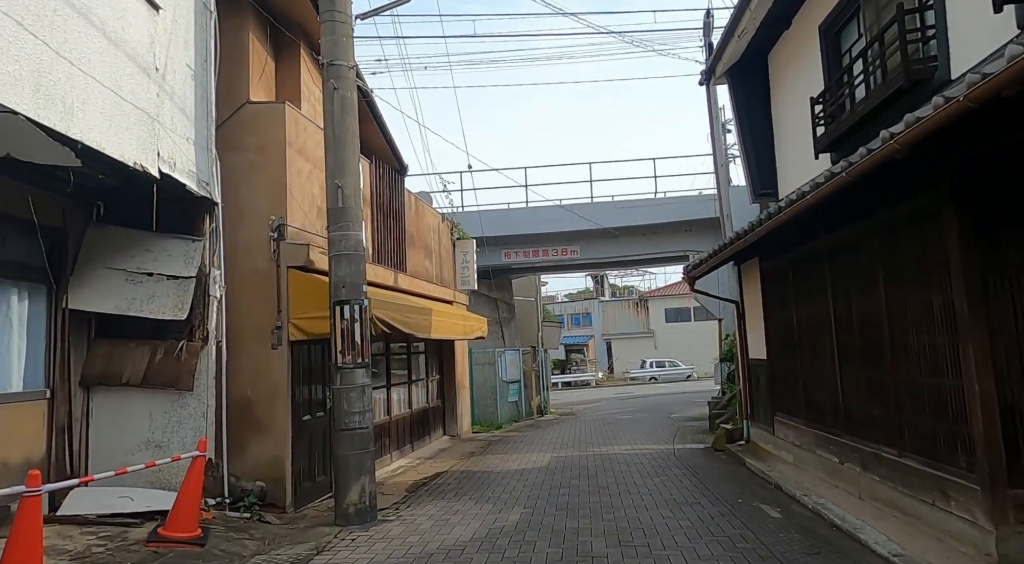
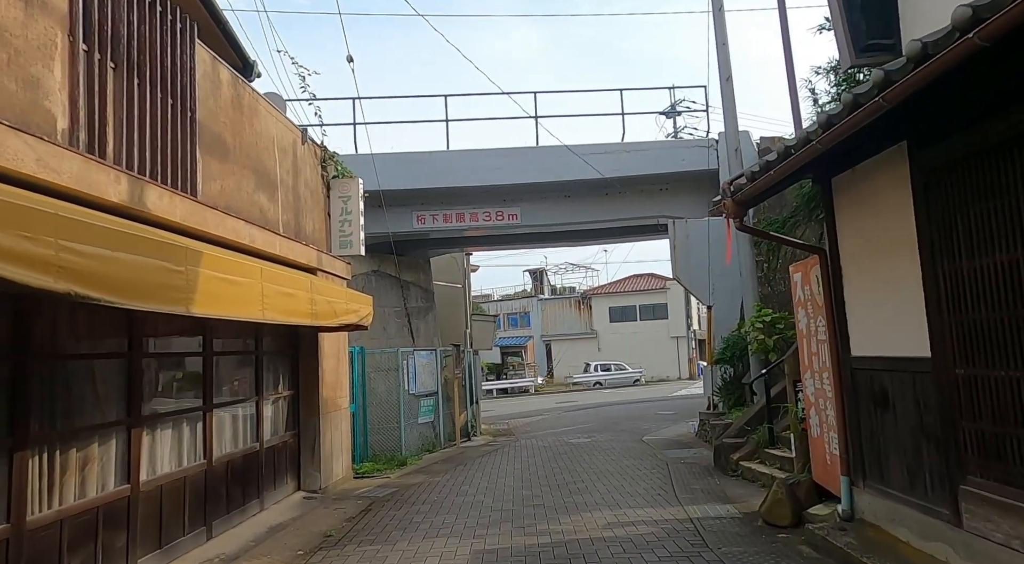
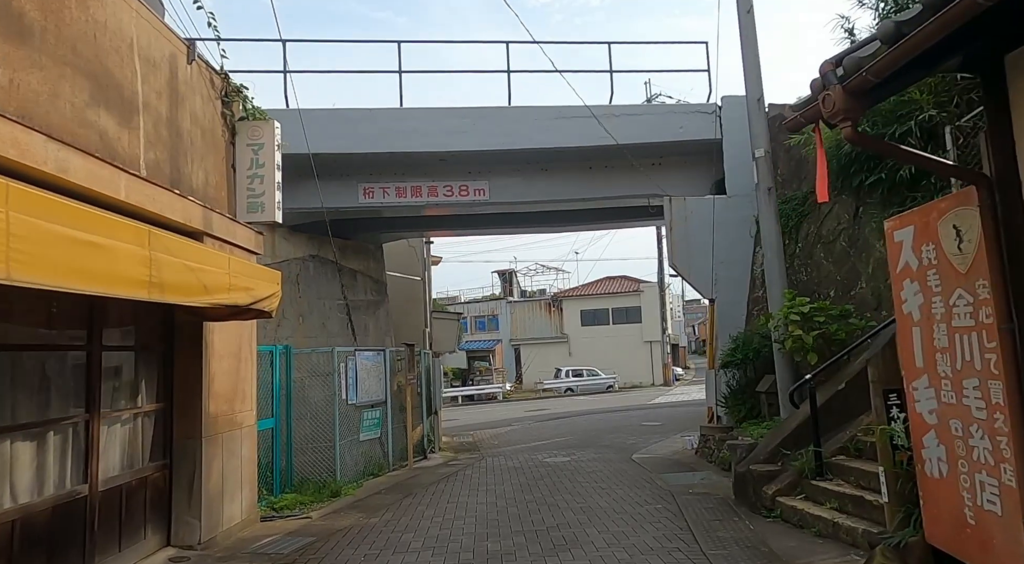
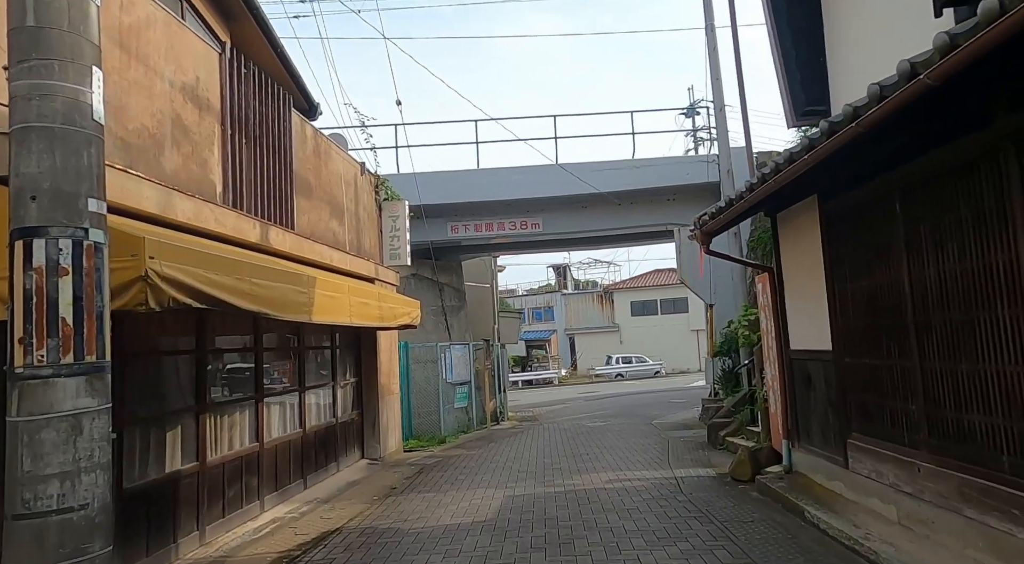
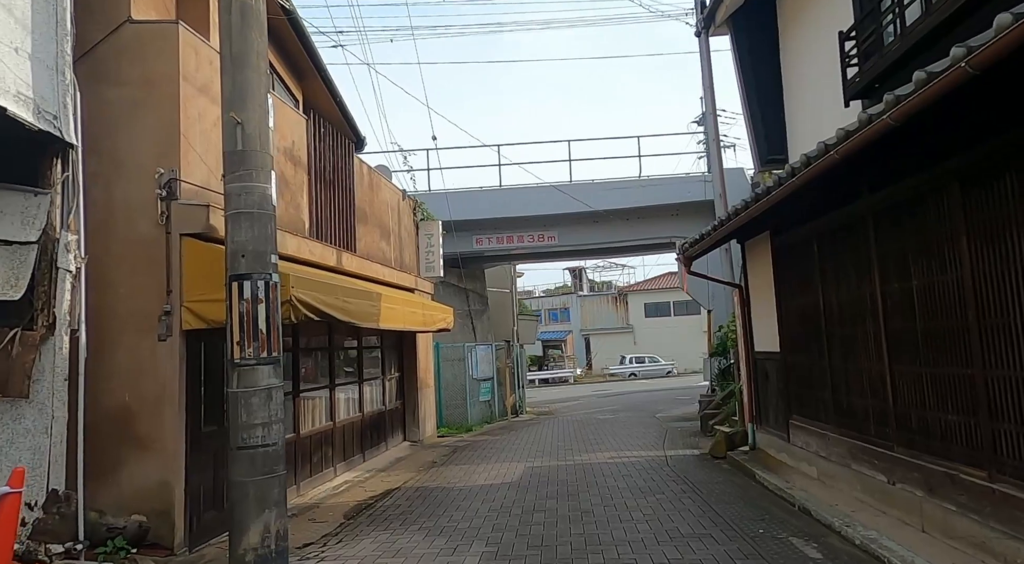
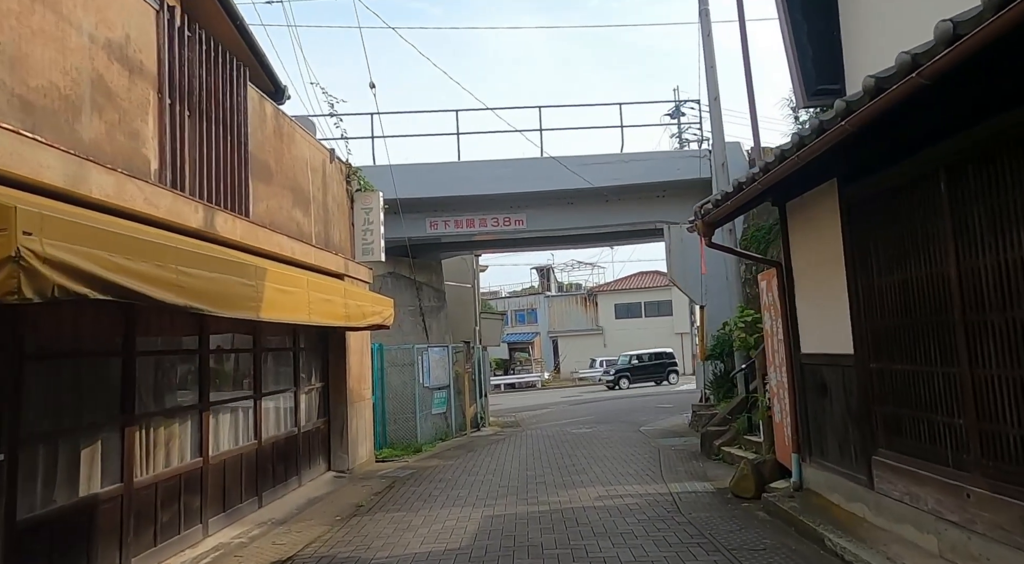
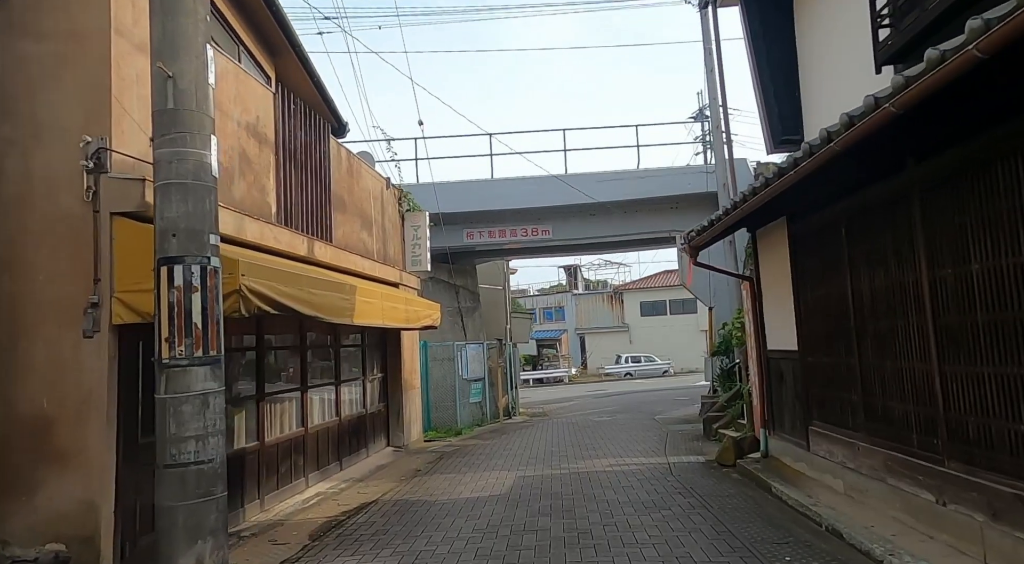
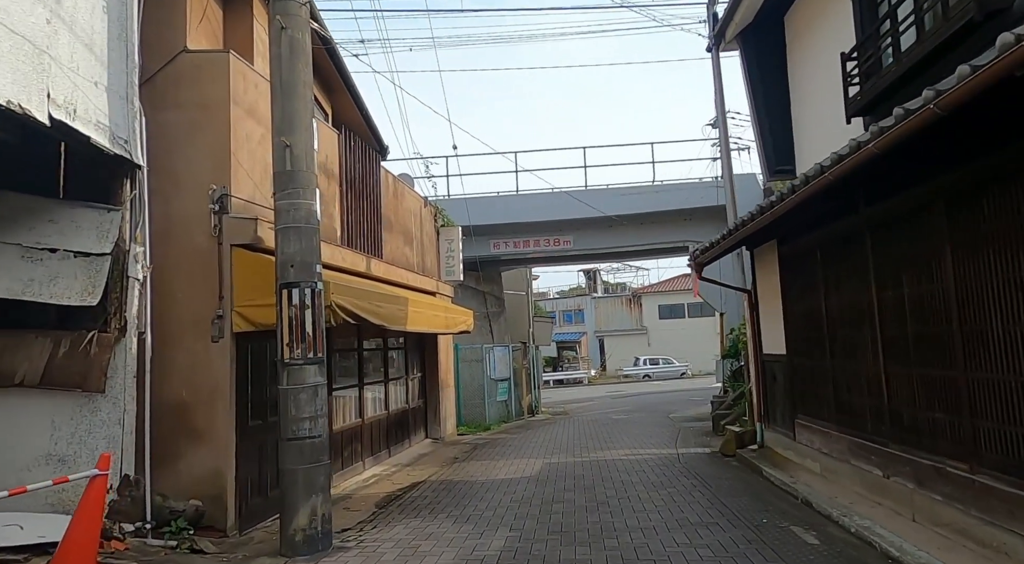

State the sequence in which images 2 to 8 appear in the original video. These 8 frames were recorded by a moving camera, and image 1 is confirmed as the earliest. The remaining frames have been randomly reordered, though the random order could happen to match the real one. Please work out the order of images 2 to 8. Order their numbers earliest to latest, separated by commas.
8, 5, 7, 4, 6, 2, 3
